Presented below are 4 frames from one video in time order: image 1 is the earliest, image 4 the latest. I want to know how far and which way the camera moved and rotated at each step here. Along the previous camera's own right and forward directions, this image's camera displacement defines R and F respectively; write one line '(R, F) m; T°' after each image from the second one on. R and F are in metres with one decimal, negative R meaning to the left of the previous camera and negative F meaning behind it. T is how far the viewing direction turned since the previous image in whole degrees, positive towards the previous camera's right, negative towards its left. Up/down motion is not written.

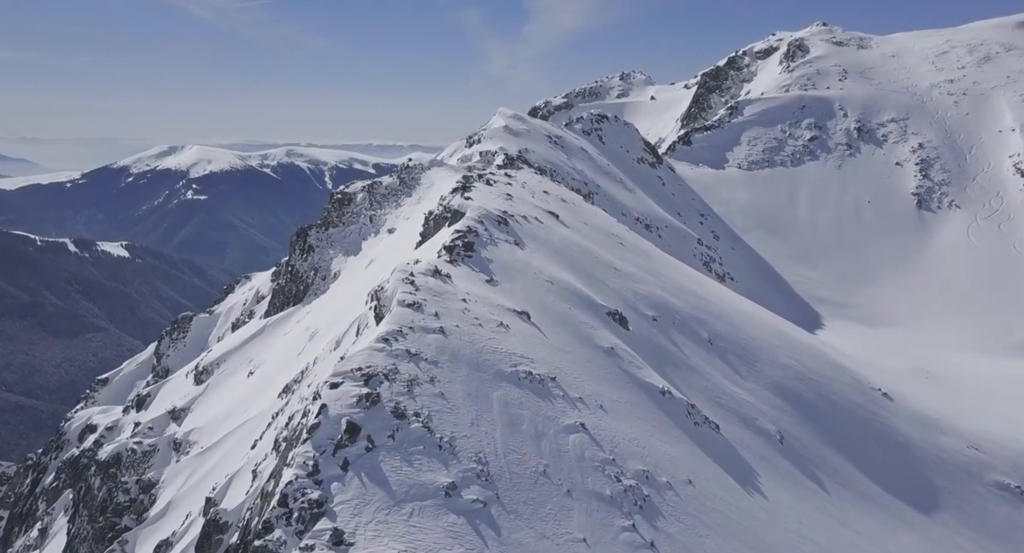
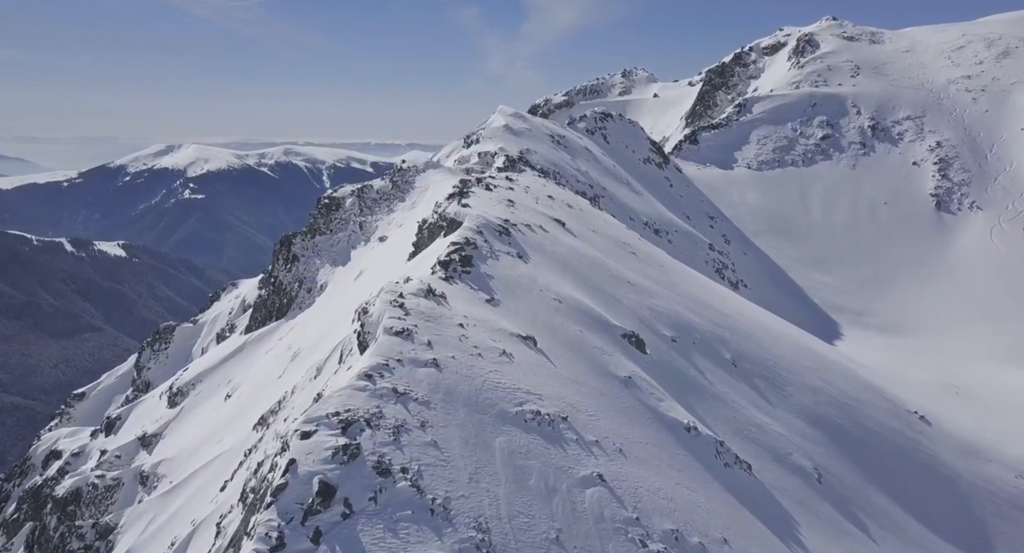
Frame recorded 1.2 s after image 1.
(-0.3, +6.4) m; 0°
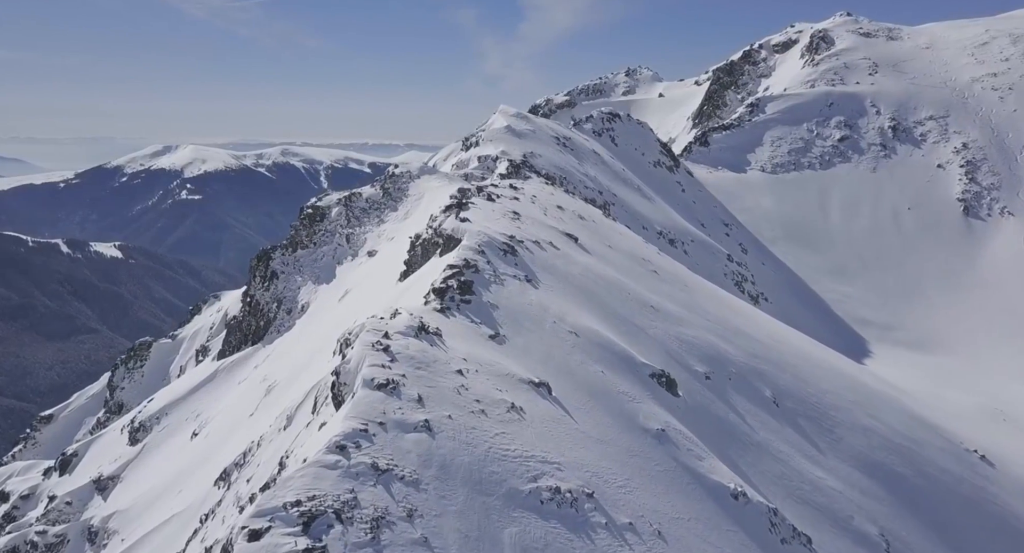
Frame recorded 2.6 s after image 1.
(-0.5, +8.1) m; 0°
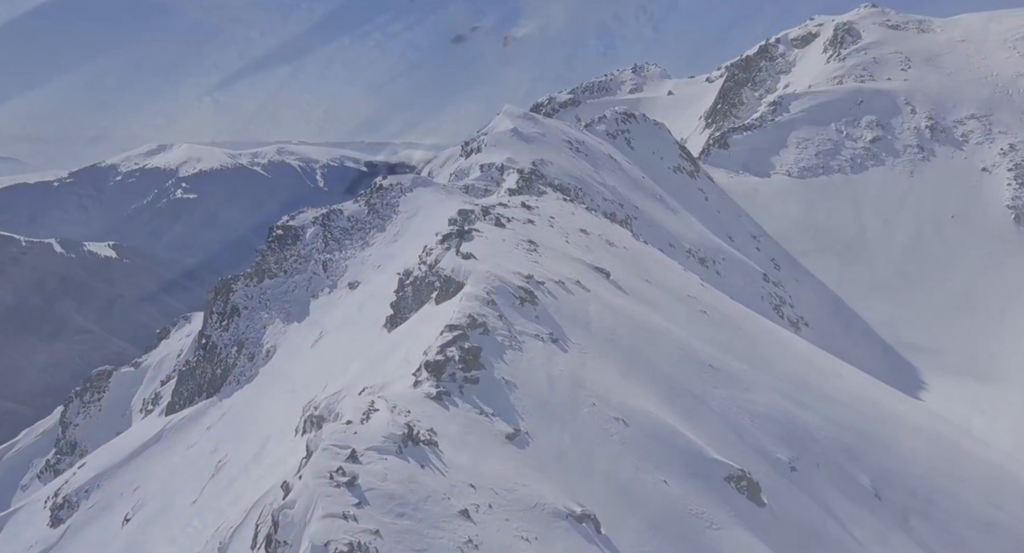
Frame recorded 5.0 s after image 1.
(-1.0, +12.2) m; 0°
